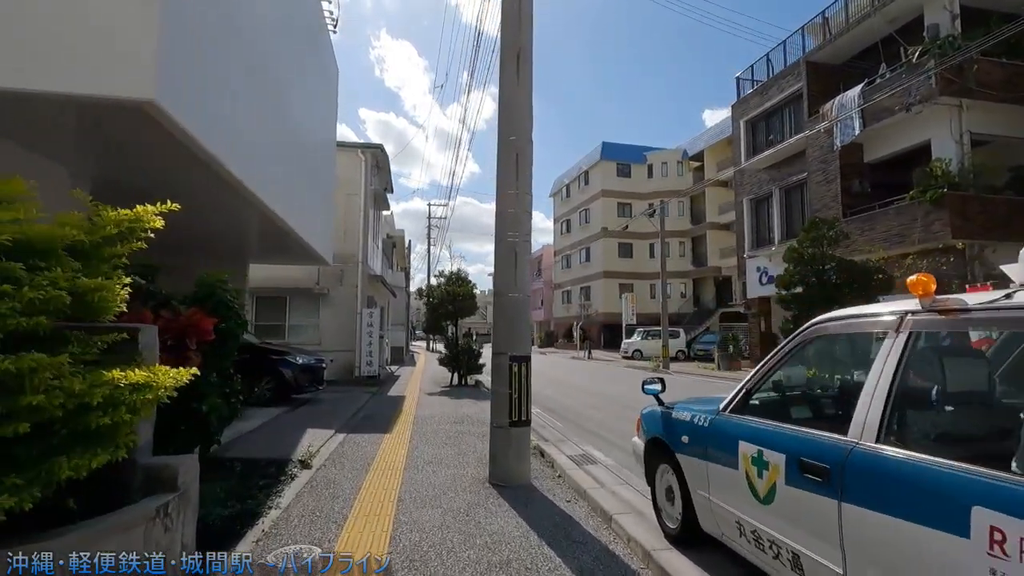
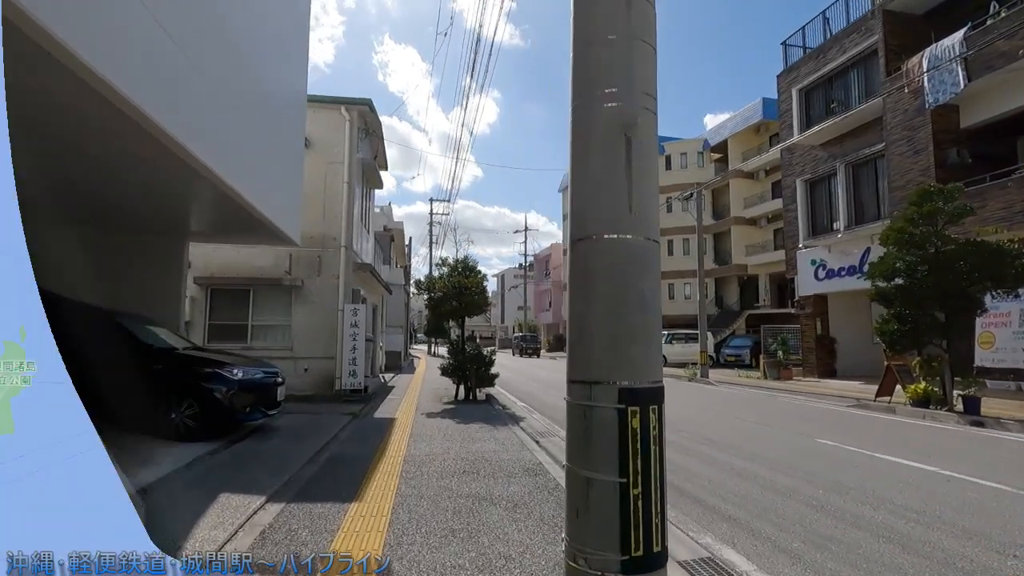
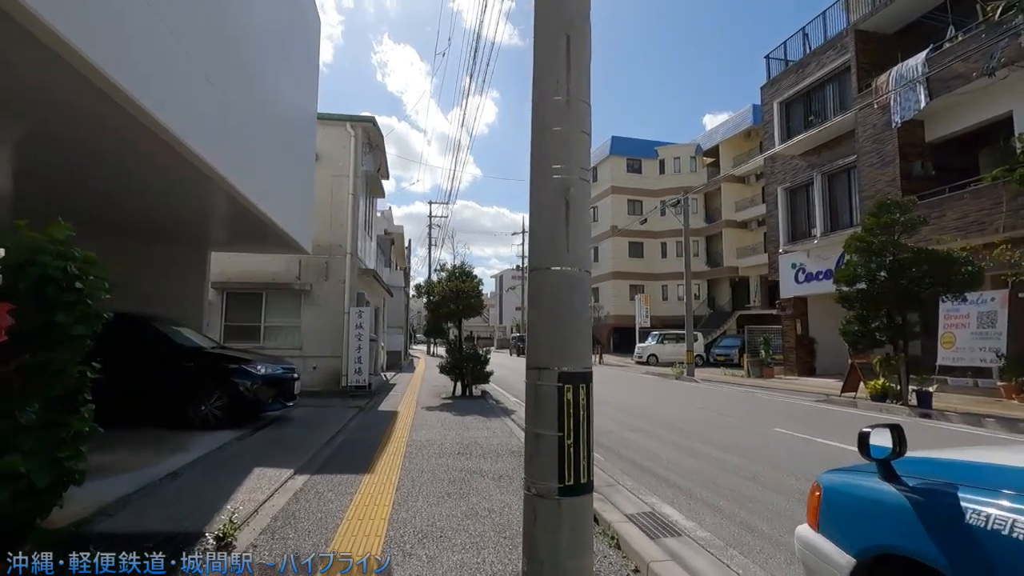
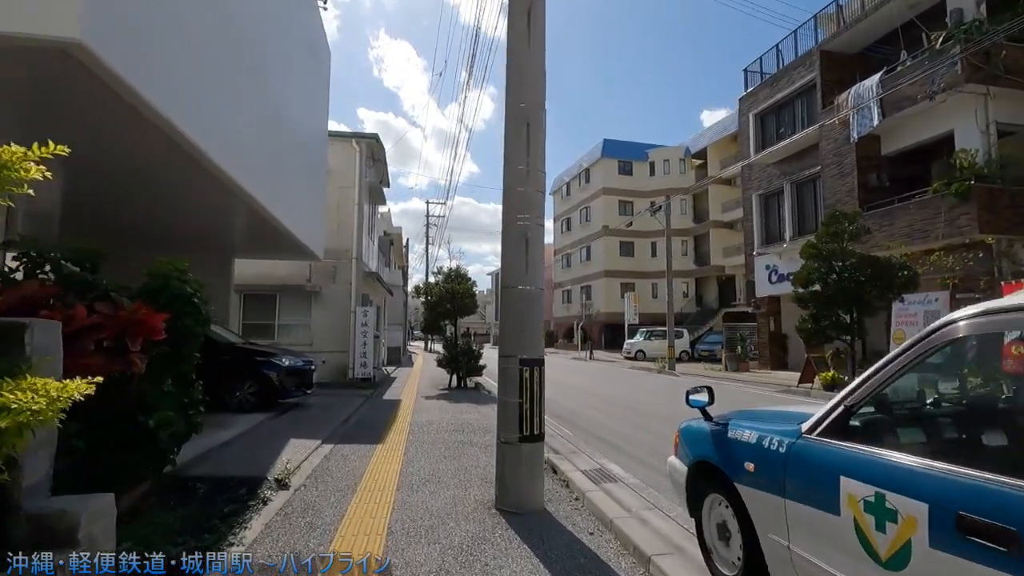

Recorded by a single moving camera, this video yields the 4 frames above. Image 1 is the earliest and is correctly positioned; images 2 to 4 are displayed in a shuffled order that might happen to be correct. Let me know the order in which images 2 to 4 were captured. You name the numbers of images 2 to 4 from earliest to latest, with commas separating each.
4, 3, 2
